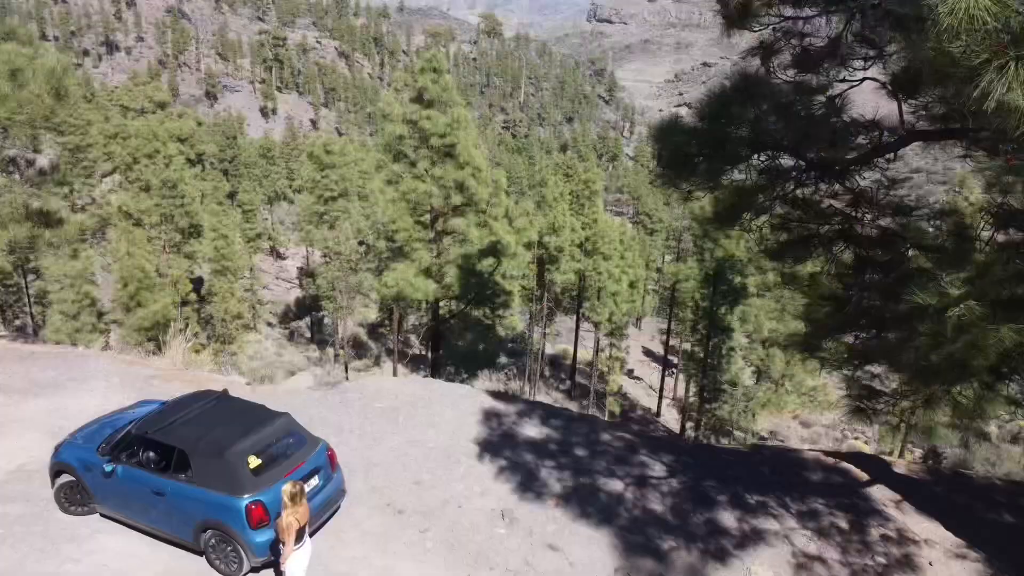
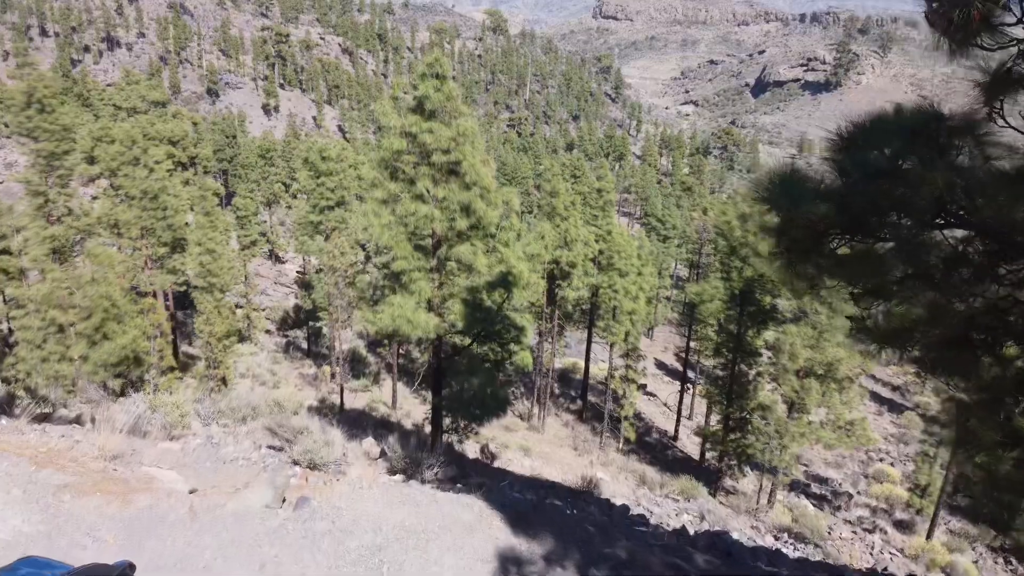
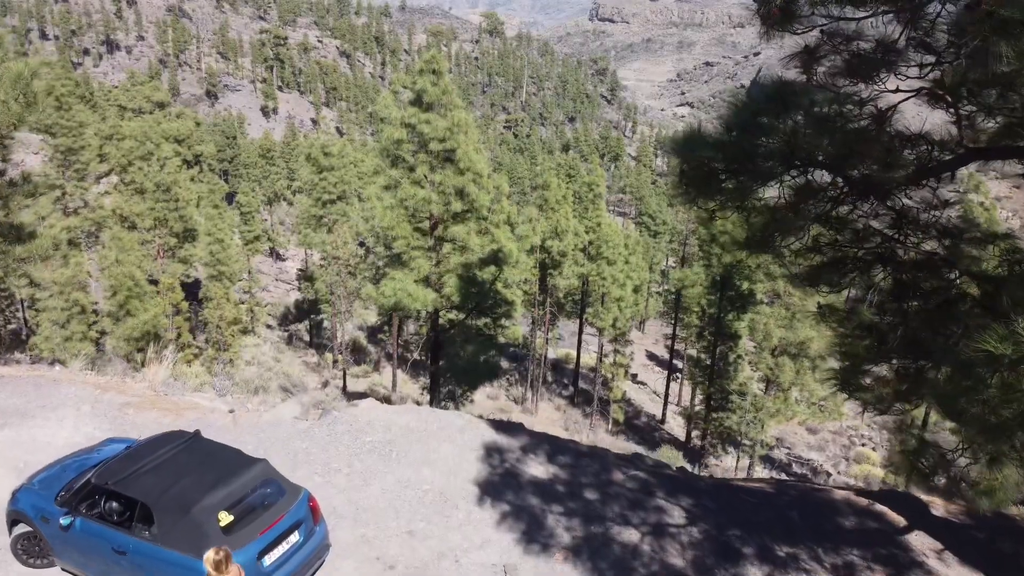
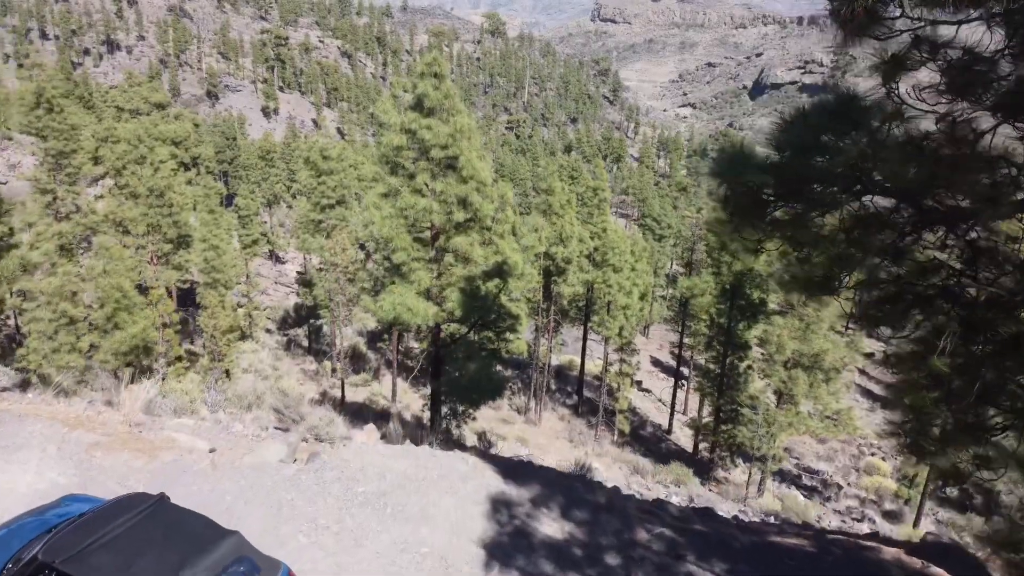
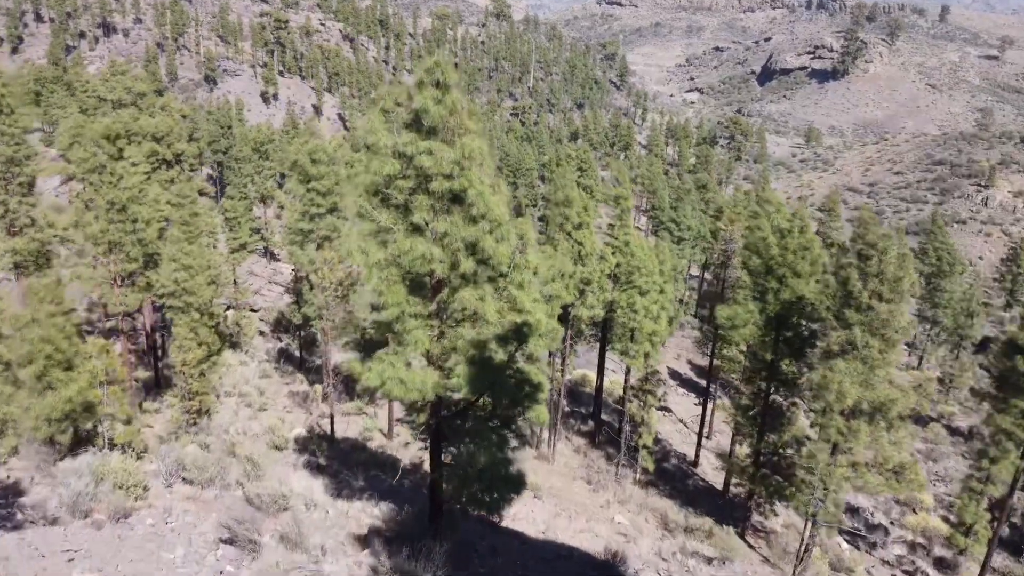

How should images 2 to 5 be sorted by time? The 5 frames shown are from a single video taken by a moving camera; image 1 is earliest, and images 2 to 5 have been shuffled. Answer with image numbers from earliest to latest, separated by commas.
3, 4, 2, 5
